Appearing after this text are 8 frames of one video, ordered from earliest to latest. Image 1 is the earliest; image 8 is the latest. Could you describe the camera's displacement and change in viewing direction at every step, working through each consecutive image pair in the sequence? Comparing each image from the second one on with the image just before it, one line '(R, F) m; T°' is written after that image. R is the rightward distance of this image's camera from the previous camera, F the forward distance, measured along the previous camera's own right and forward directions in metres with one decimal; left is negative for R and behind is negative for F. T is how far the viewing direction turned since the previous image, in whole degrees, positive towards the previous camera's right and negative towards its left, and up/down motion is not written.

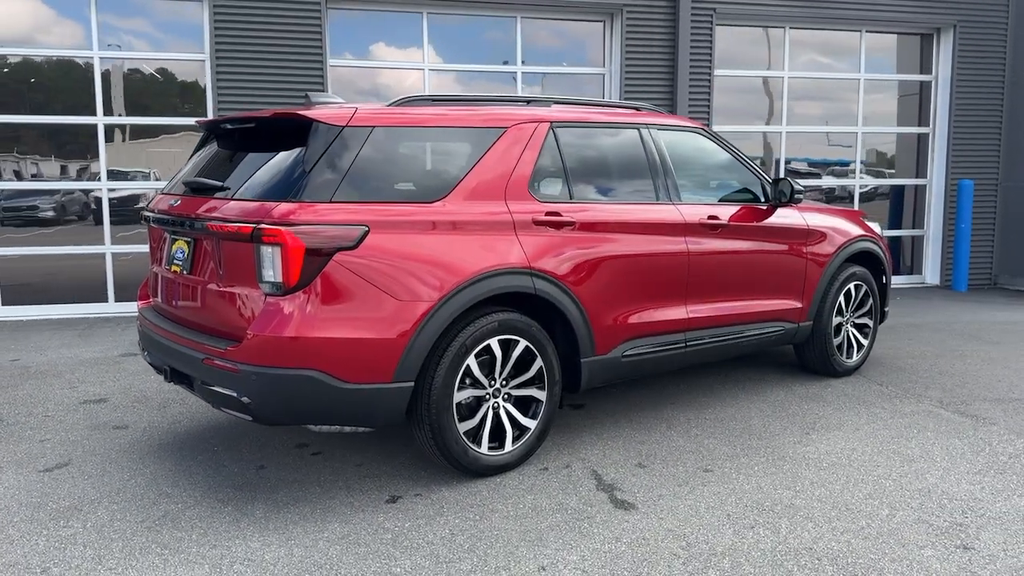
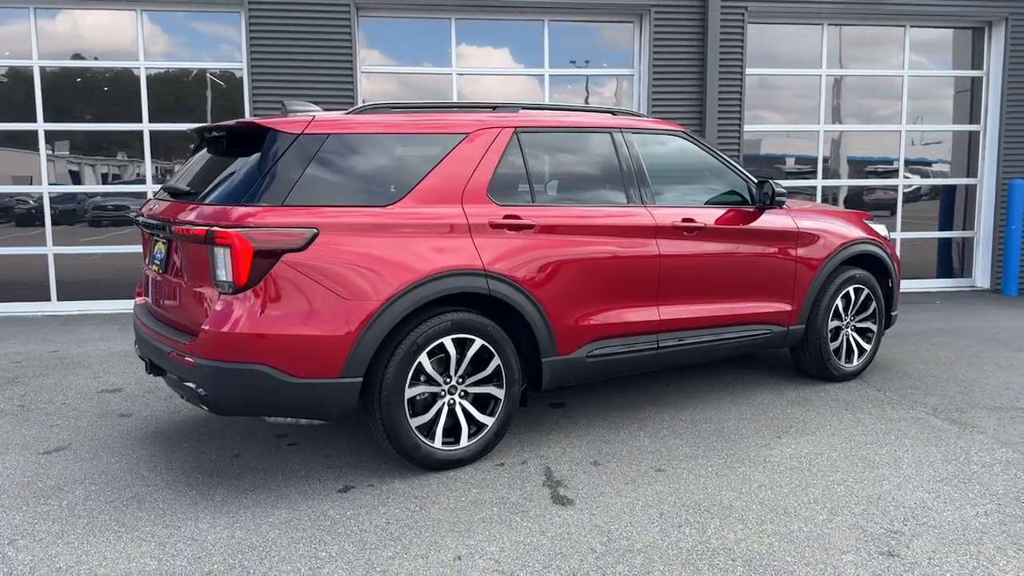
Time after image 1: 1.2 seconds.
(+0.5, -0.1) m; -5°
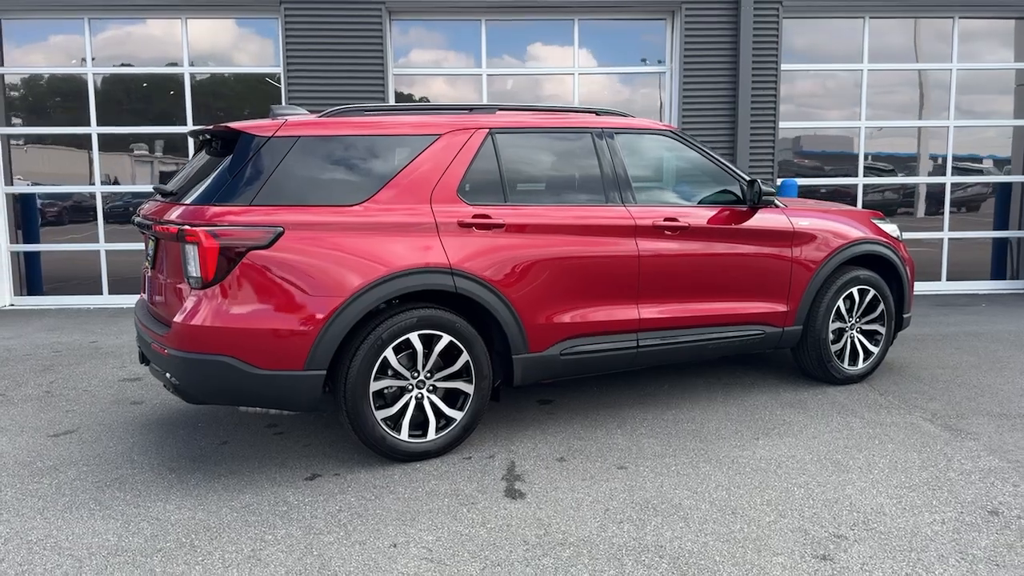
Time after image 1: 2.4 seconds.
(+0.5, -0.1) m; -5°
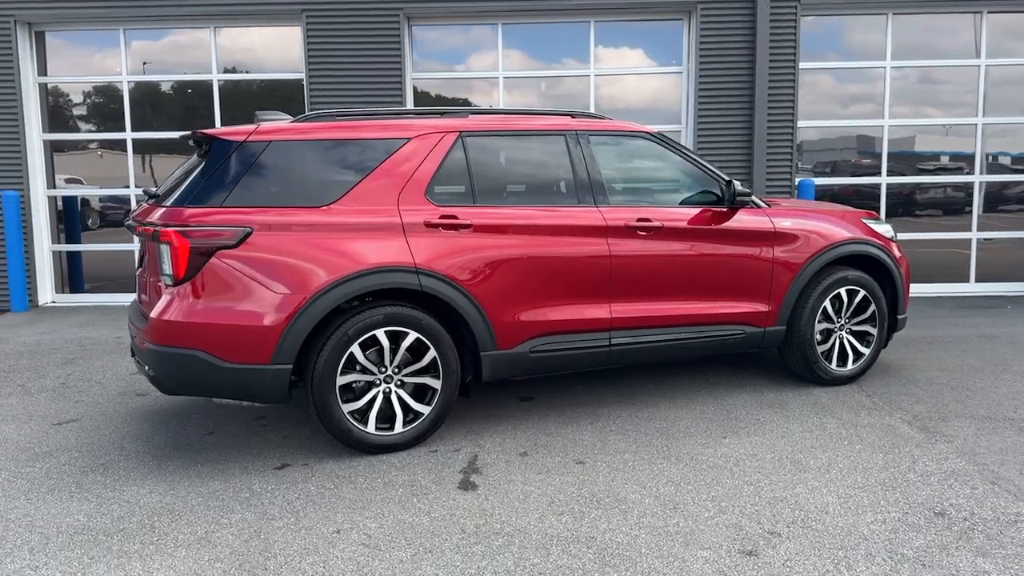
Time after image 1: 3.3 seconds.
(+0.4, -0.1) m; -4°
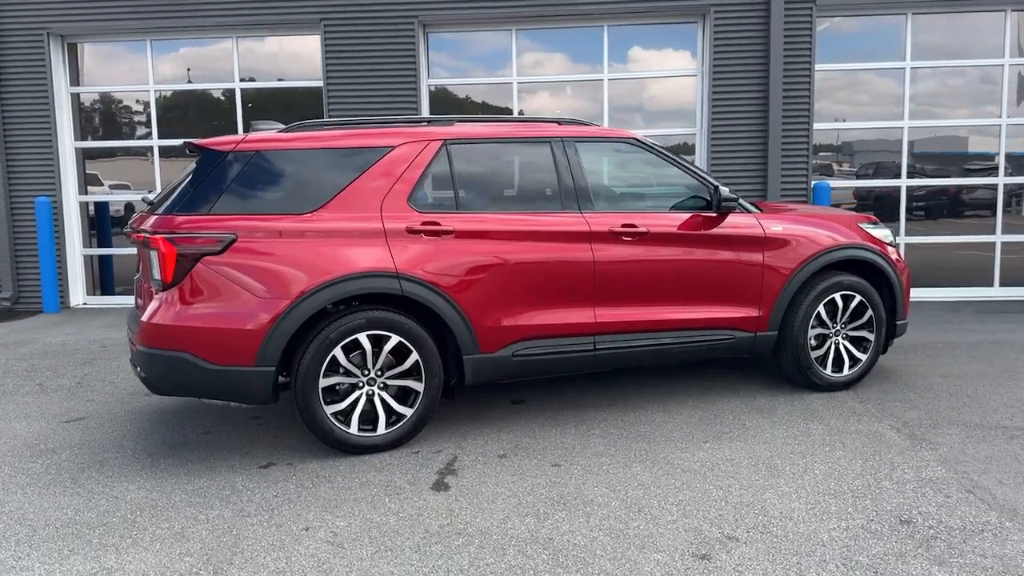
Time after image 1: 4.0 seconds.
(+0.3, -0.1) m; -3°
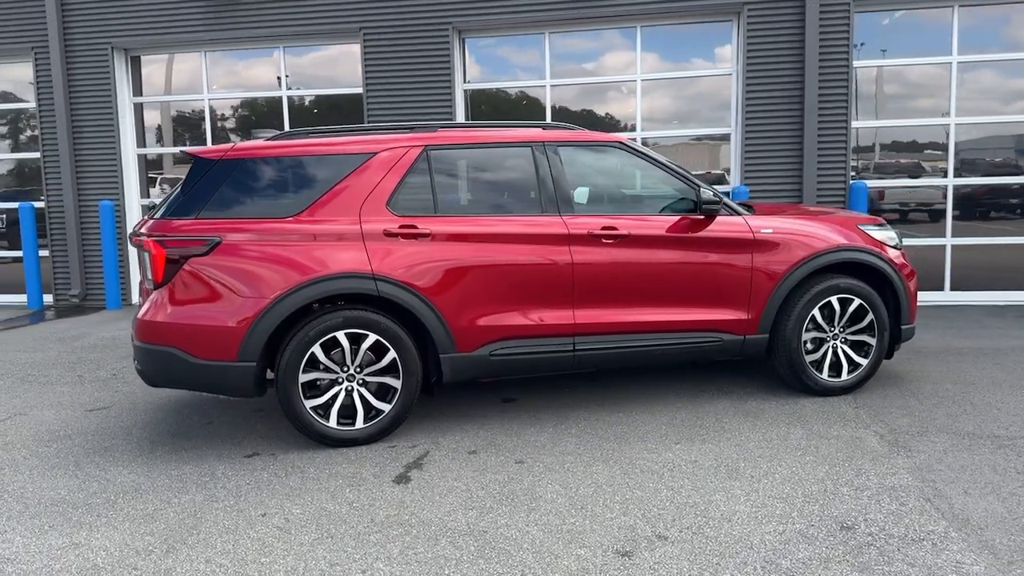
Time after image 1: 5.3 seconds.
(+0.5, -0.1) m; -6°
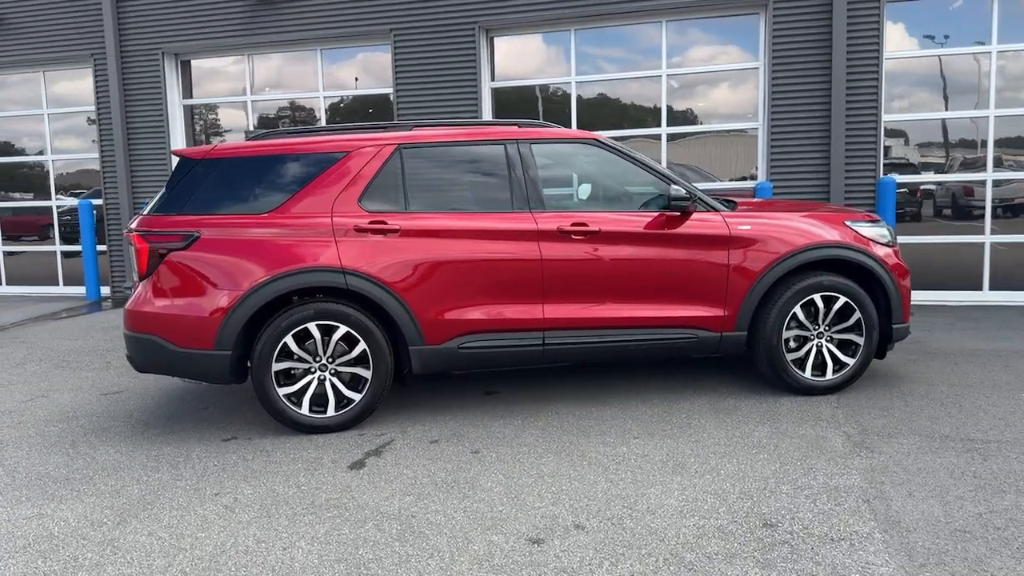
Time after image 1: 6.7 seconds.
(+0.6, -0.1) m; -5°
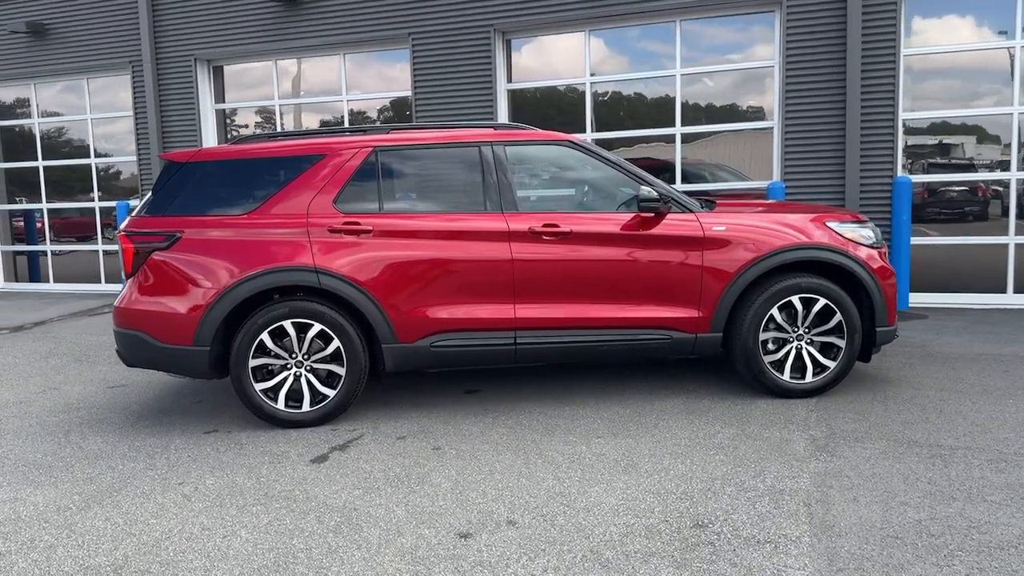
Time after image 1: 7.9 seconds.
(+0.5, -0.1) m; -4°
